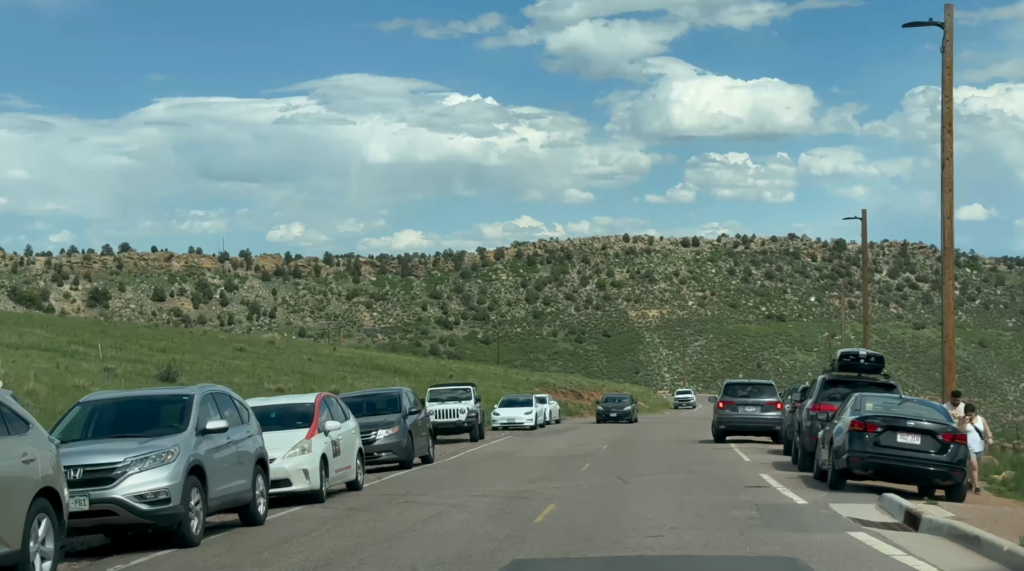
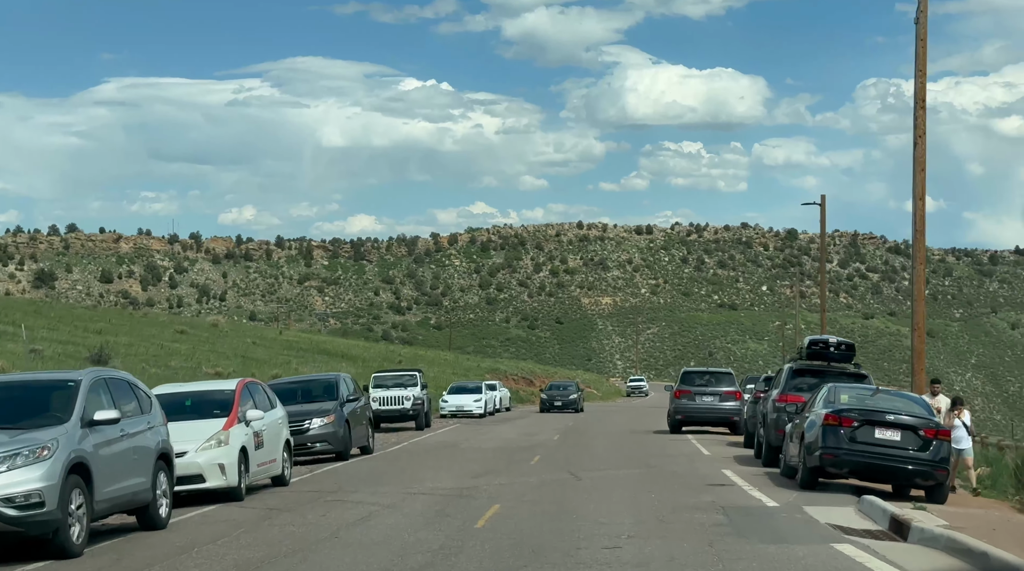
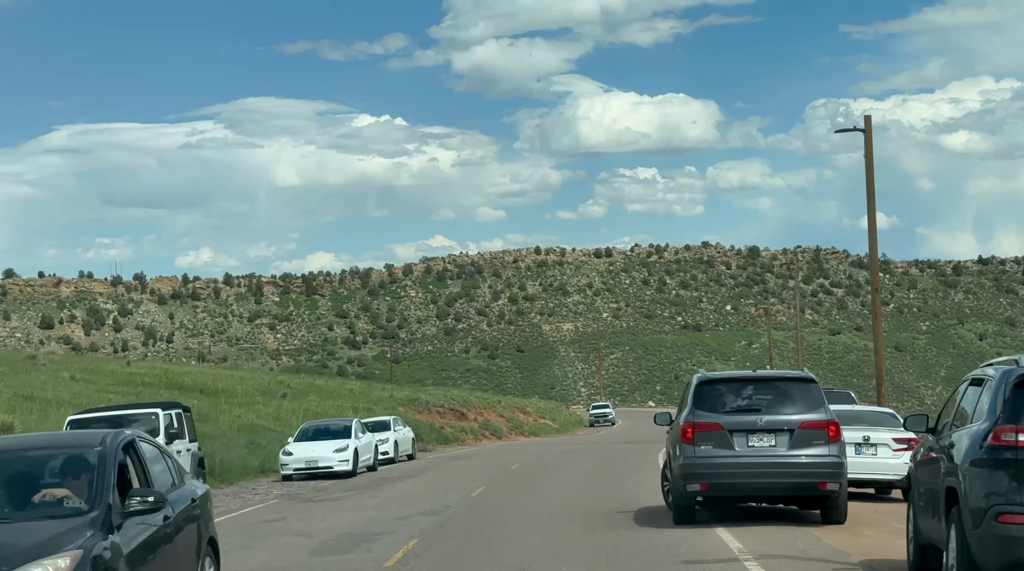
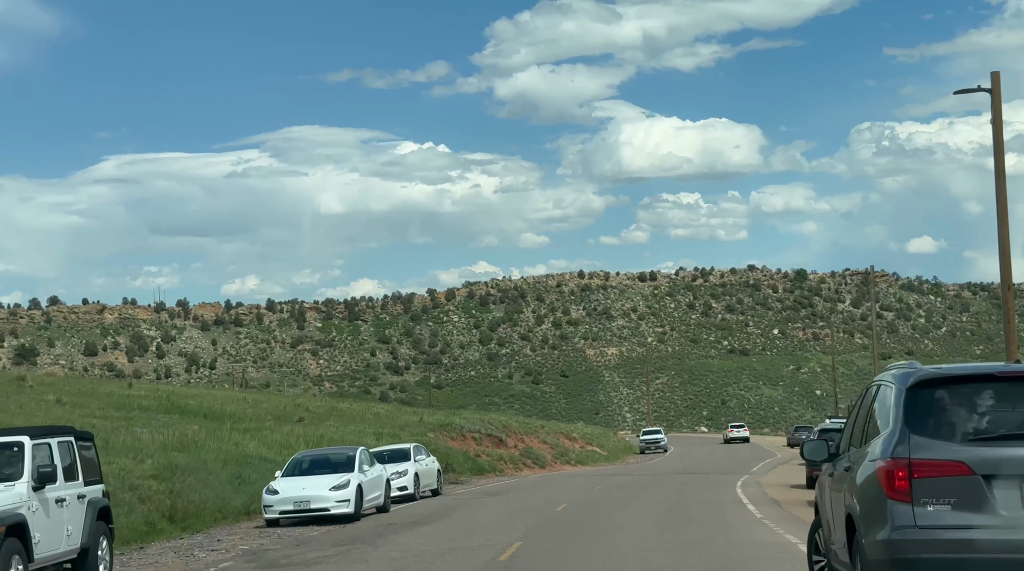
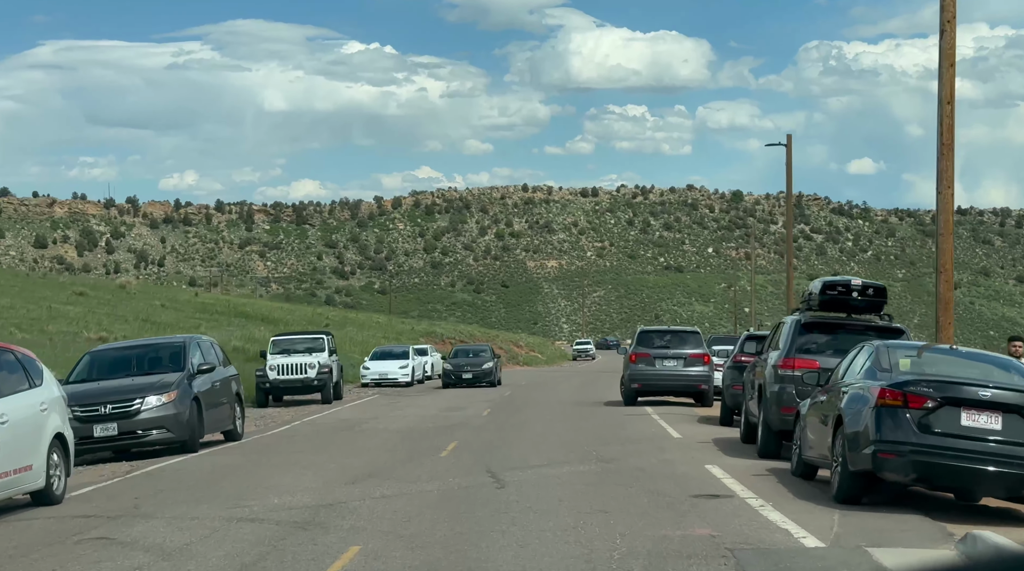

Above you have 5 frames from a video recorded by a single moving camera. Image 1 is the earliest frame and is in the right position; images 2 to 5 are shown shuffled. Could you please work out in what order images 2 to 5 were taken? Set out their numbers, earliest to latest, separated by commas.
2, 5, 3, 4
